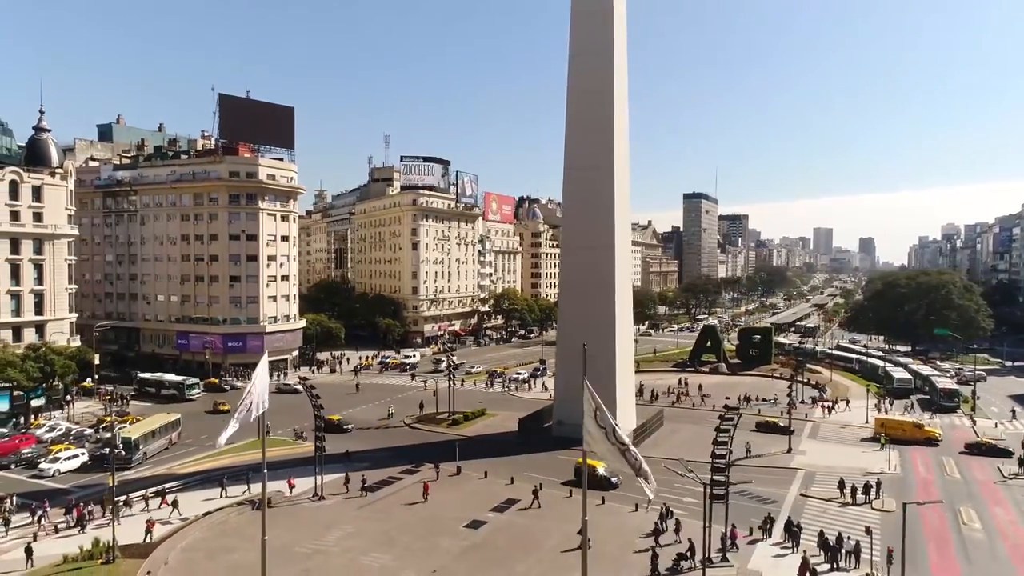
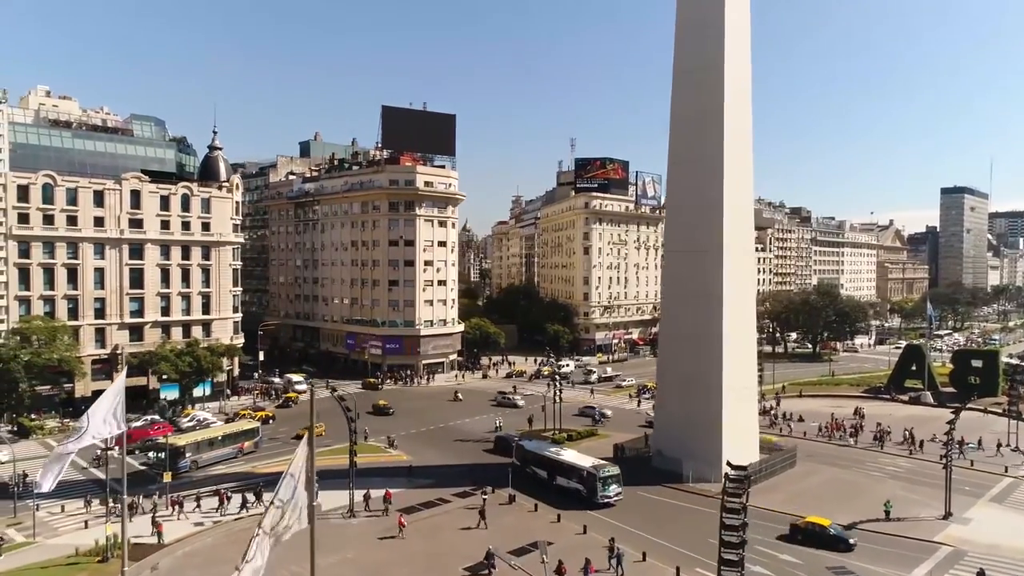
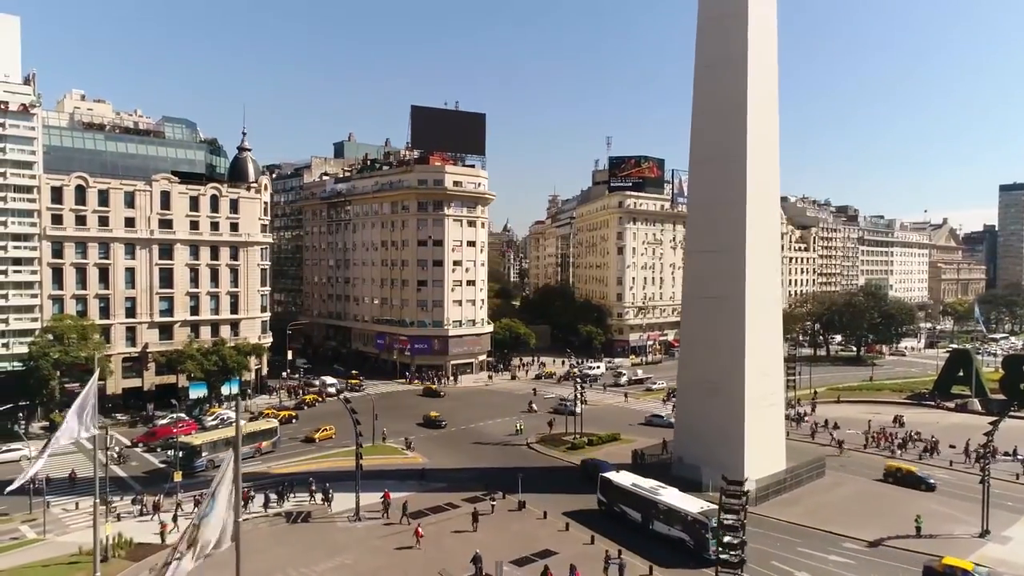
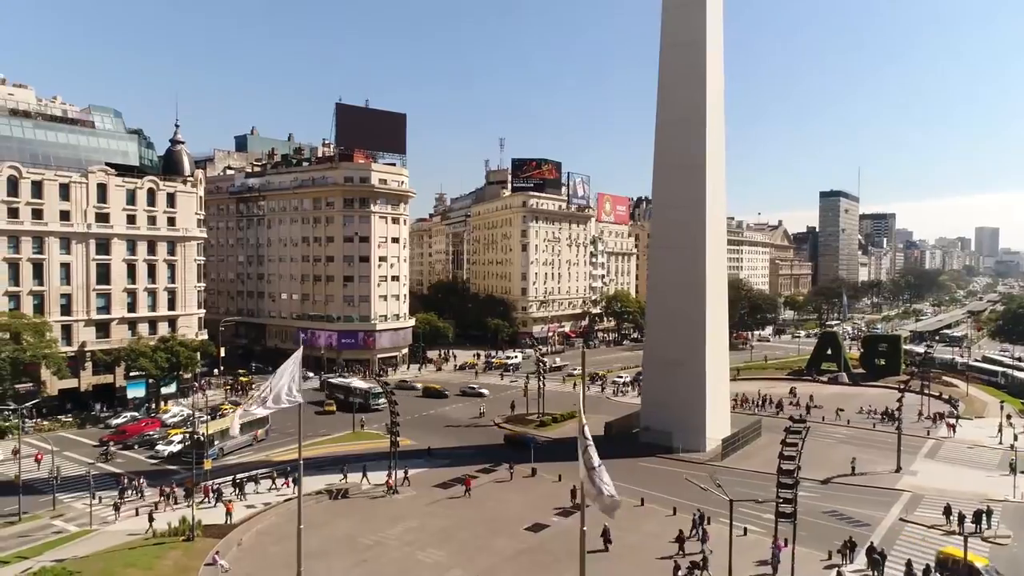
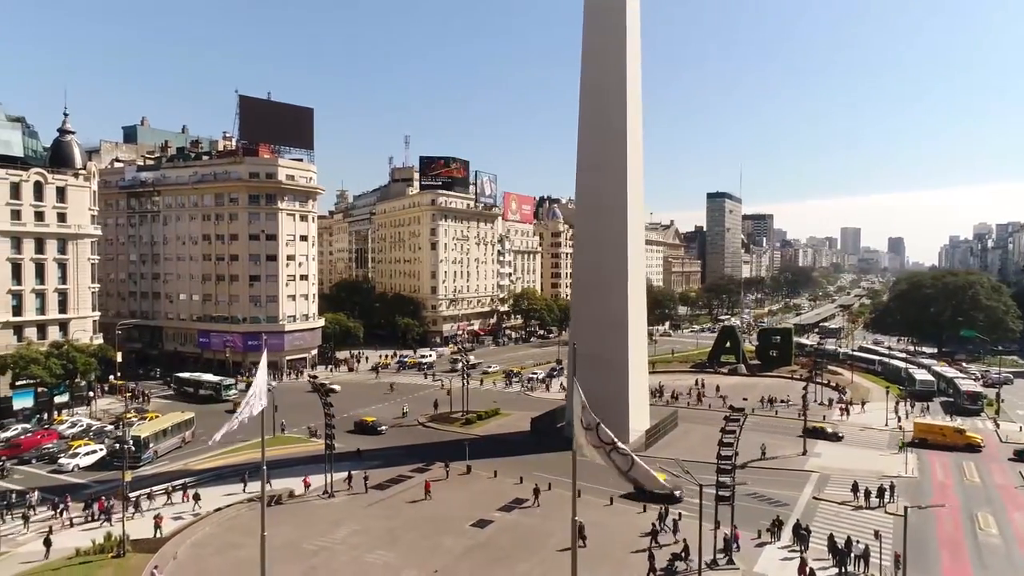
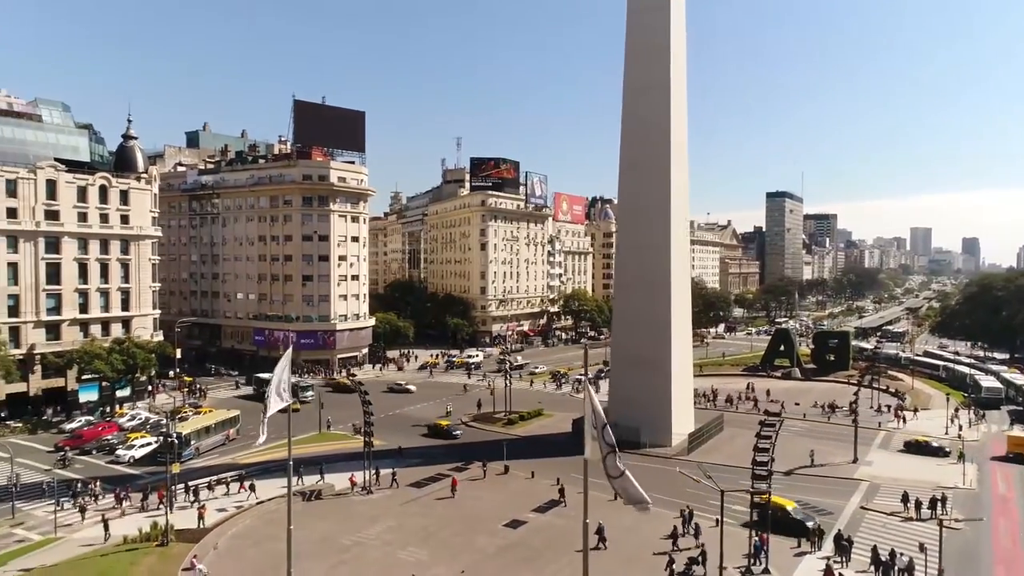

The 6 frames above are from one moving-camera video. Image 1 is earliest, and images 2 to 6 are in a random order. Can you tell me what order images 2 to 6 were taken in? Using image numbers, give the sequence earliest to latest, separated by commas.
5, 6, 4, 2, 3
